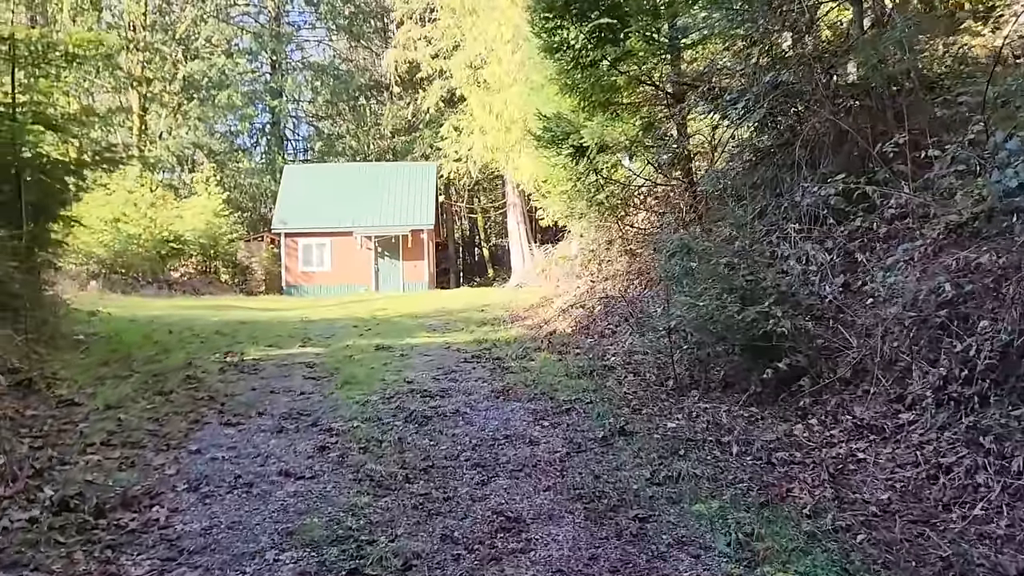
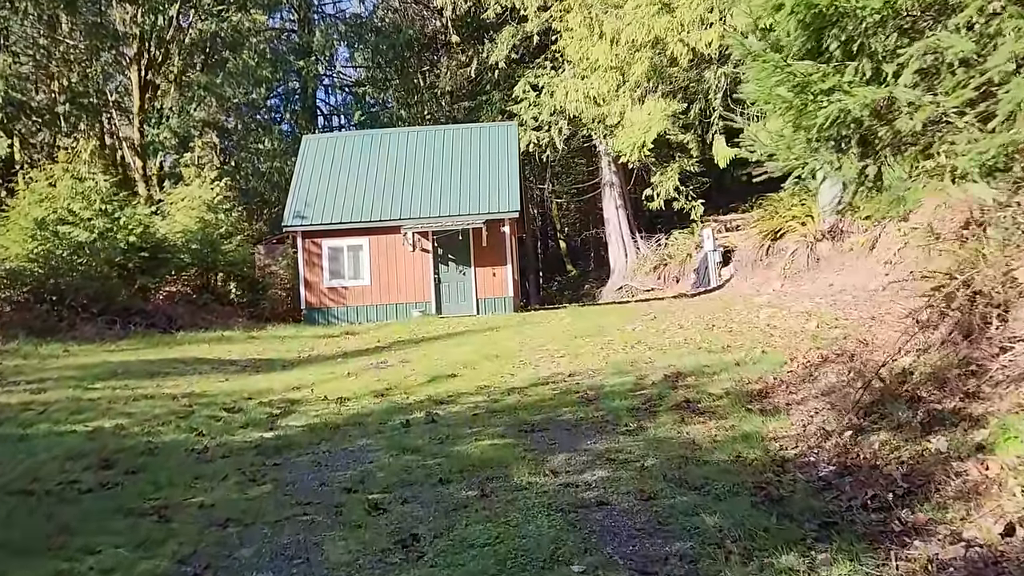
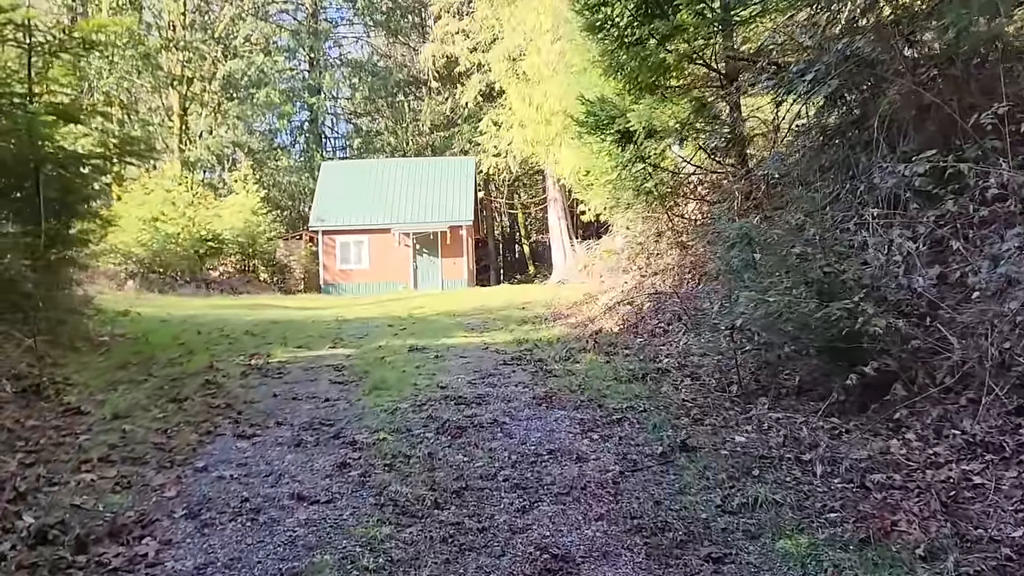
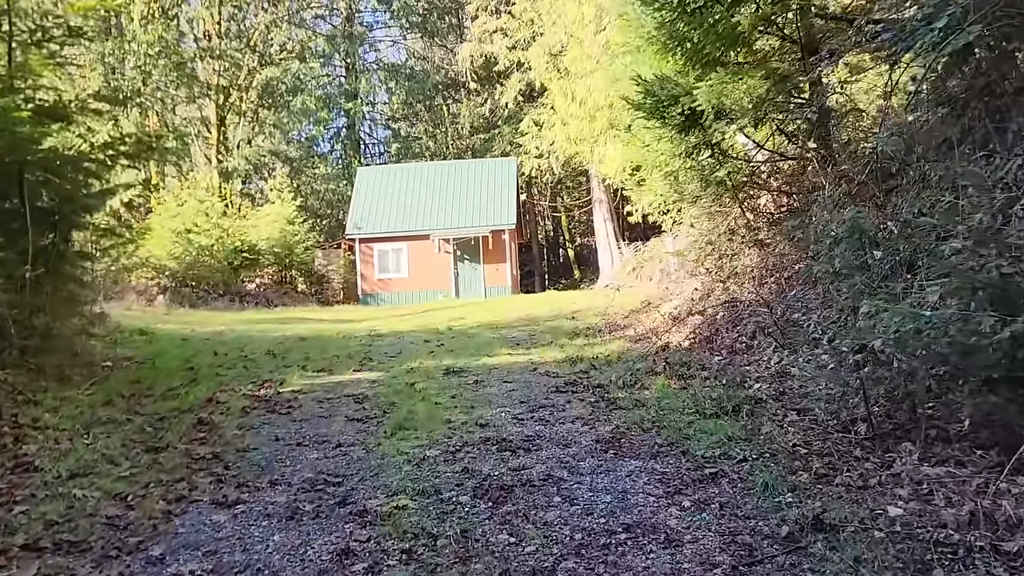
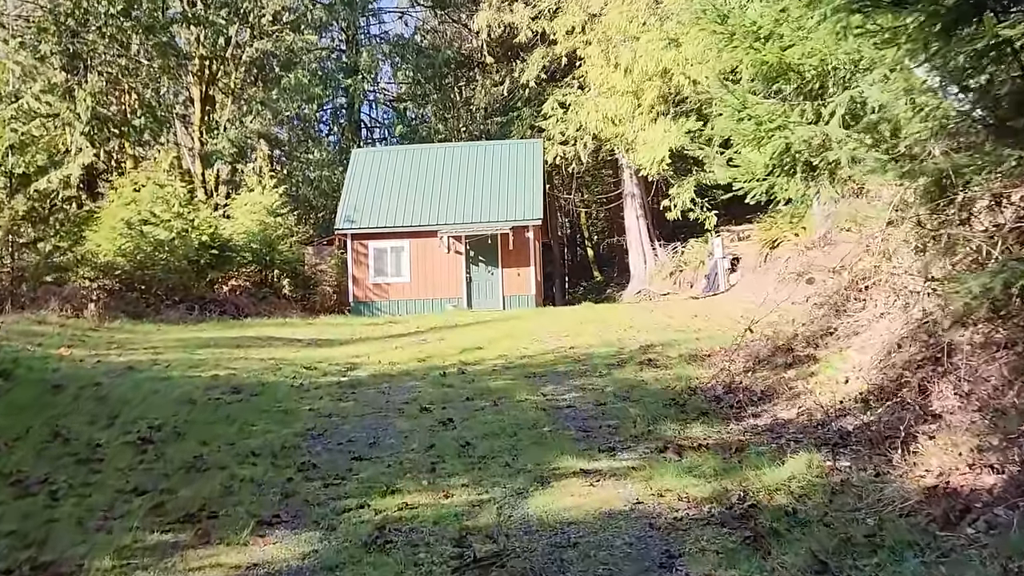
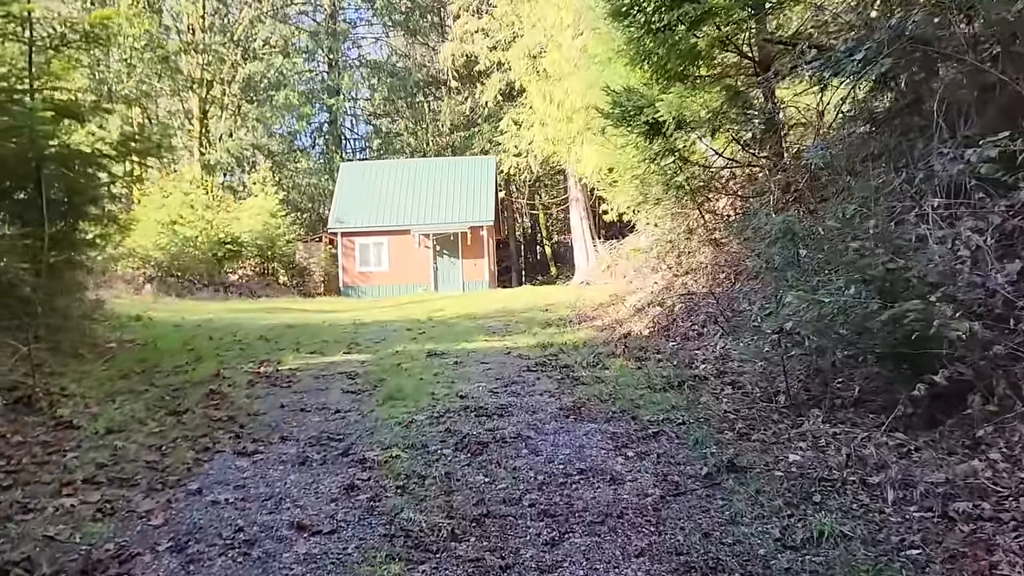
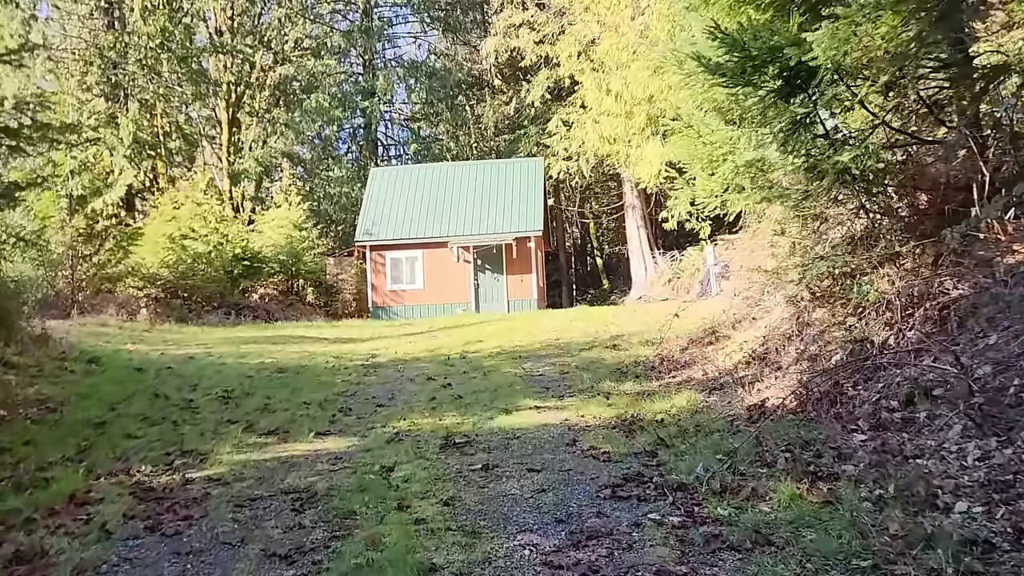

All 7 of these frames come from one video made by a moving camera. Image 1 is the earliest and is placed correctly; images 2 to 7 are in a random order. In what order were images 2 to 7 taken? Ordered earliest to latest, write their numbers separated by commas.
3, 6, 4, 7, 5, 2
